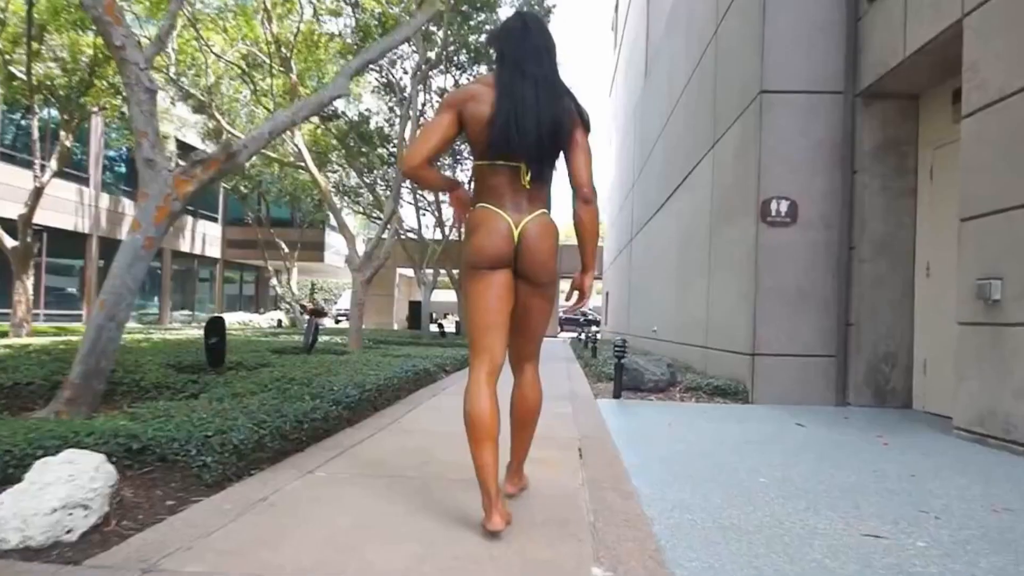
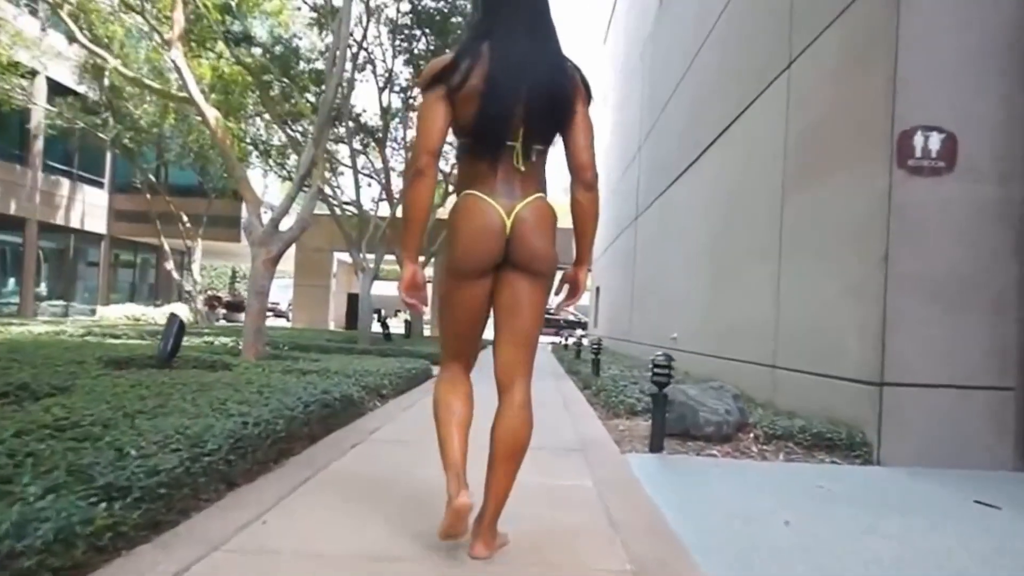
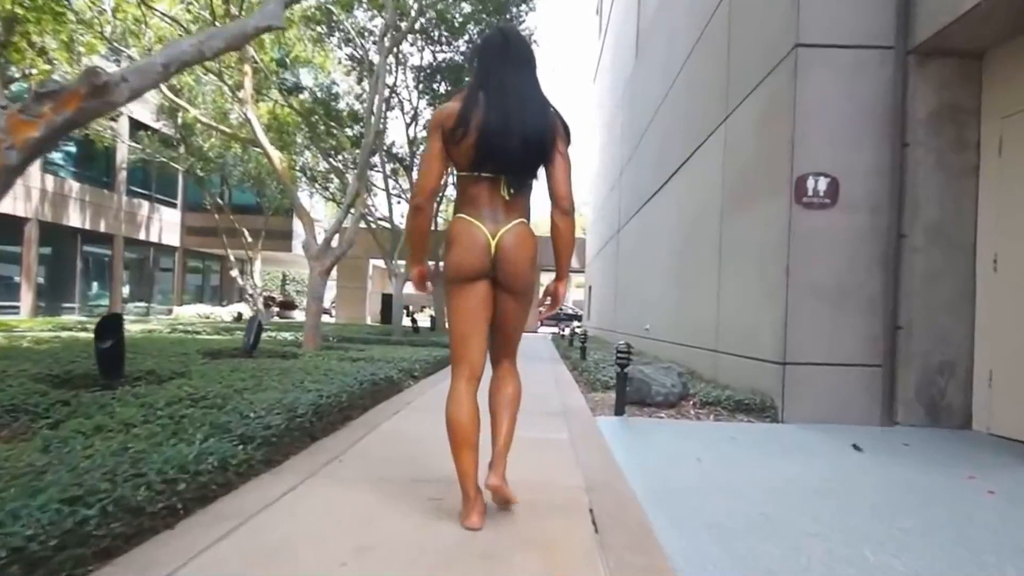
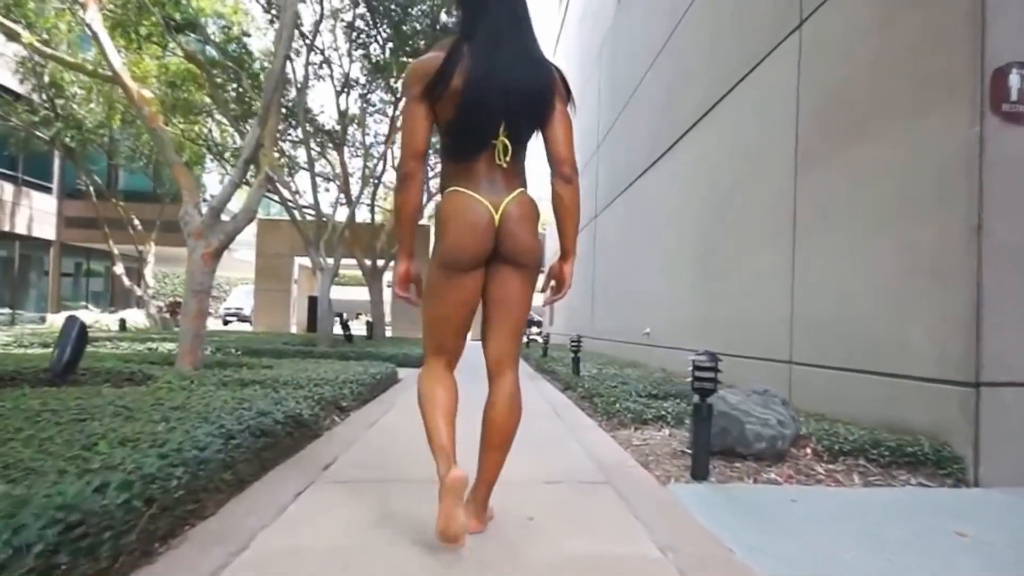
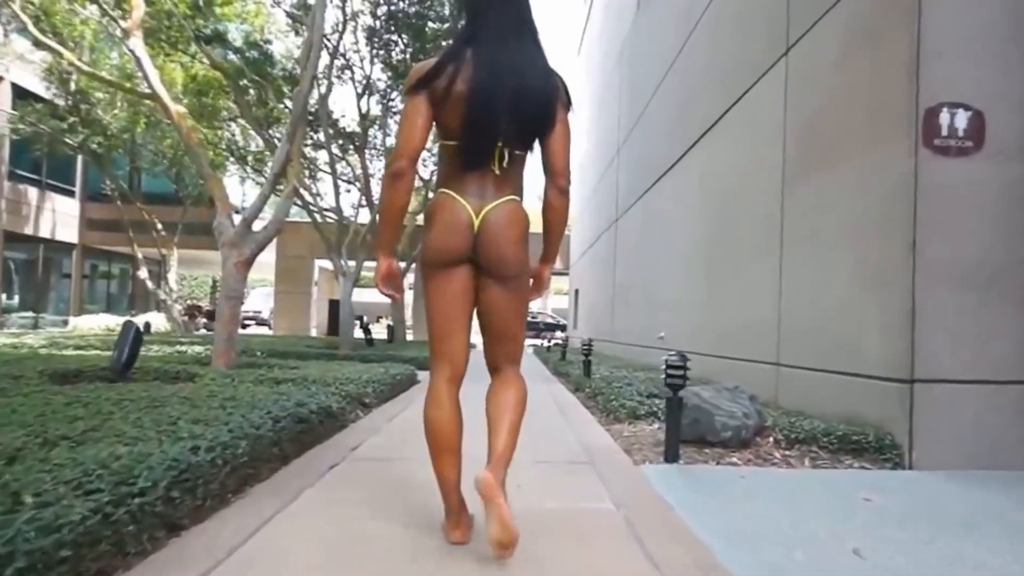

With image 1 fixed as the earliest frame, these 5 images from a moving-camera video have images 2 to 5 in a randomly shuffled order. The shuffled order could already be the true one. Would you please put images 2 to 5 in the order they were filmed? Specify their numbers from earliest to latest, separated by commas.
3, 2, 5, 4
